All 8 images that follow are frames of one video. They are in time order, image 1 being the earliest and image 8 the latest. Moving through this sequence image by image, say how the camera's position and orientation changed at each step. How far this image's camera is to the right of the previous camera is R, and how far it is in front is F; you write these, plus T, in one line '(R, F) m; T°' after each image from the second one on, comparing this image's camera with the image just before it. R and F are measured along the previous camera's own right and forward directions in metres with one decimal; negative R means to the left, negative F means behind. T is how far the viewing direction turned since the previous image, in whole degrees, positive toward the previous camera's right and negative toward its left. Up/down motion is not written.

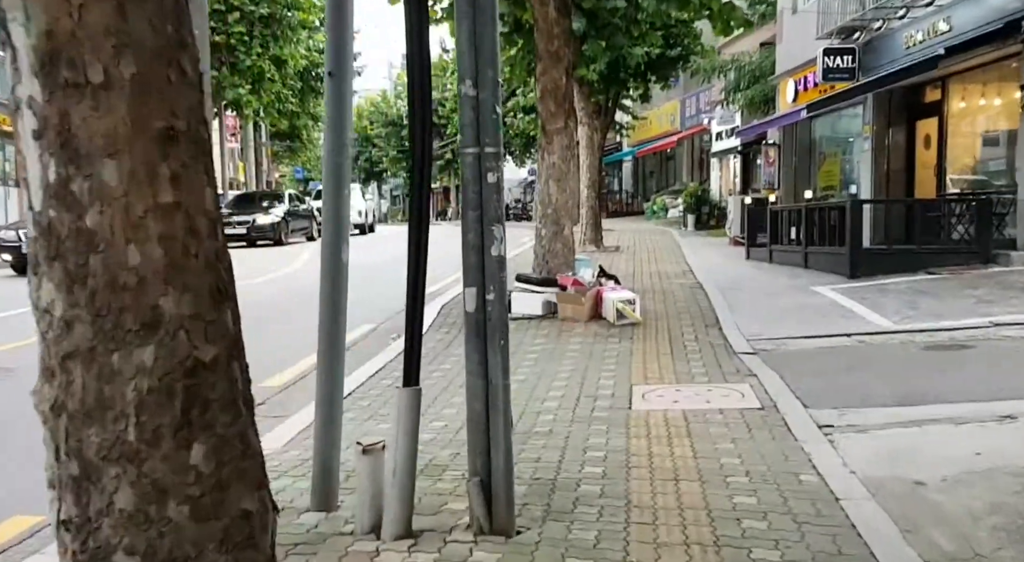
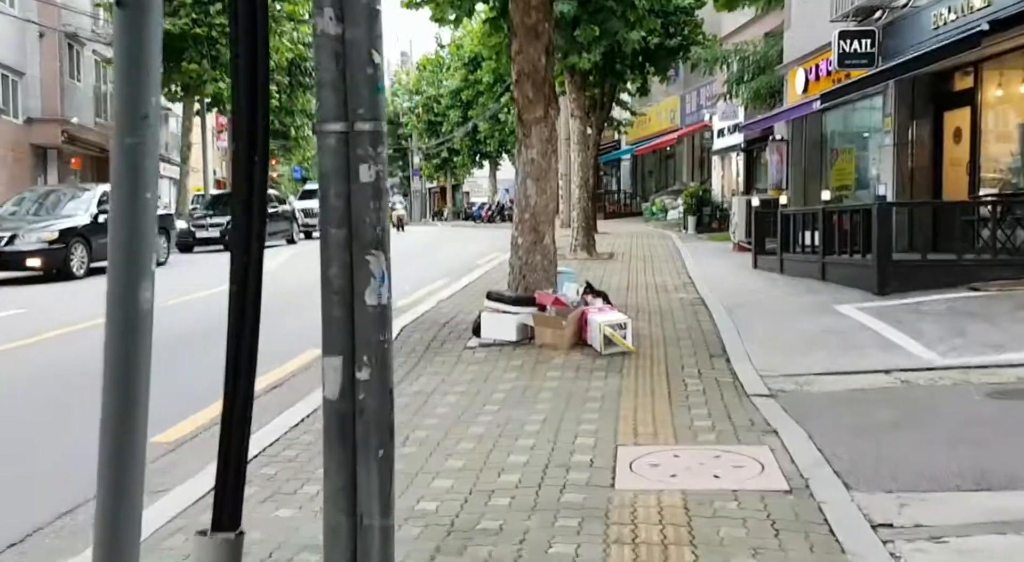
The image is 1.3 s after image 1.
(+0.3, +1.9) m; 0°
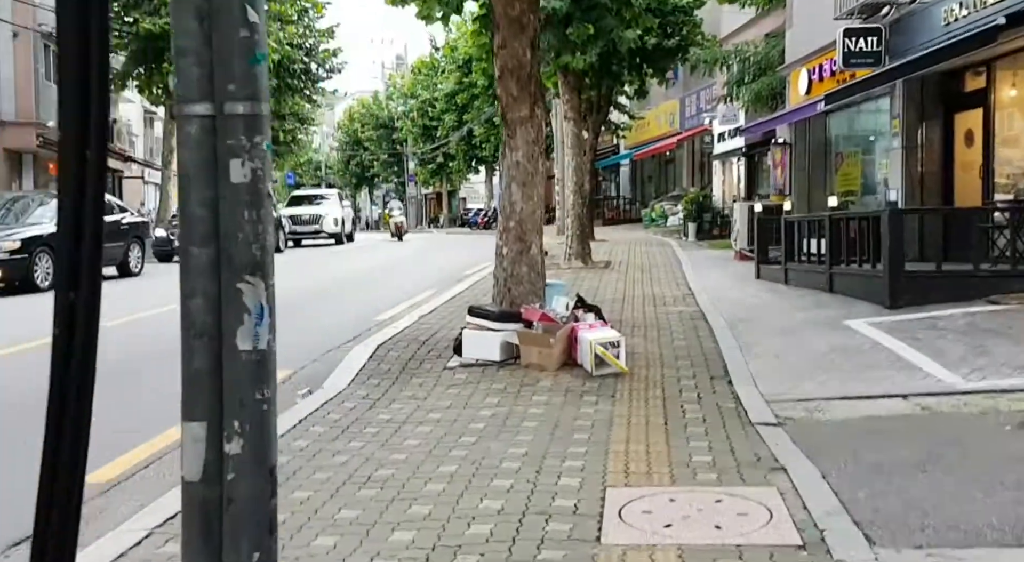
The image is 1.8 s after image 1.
(+0.1, +0.7) m; 0°
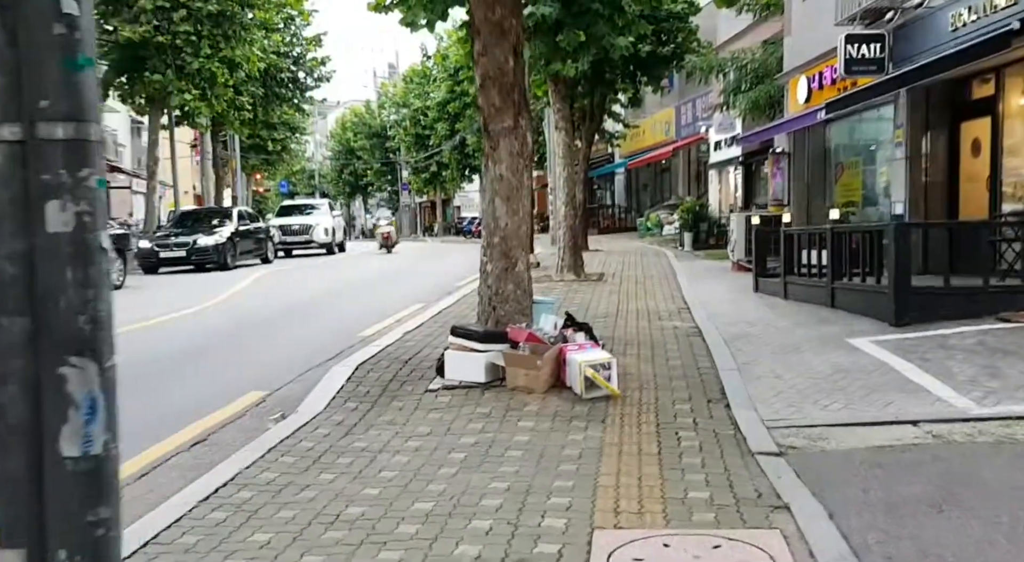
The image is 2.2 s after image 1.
(+0.1, +0.5) m; 0°
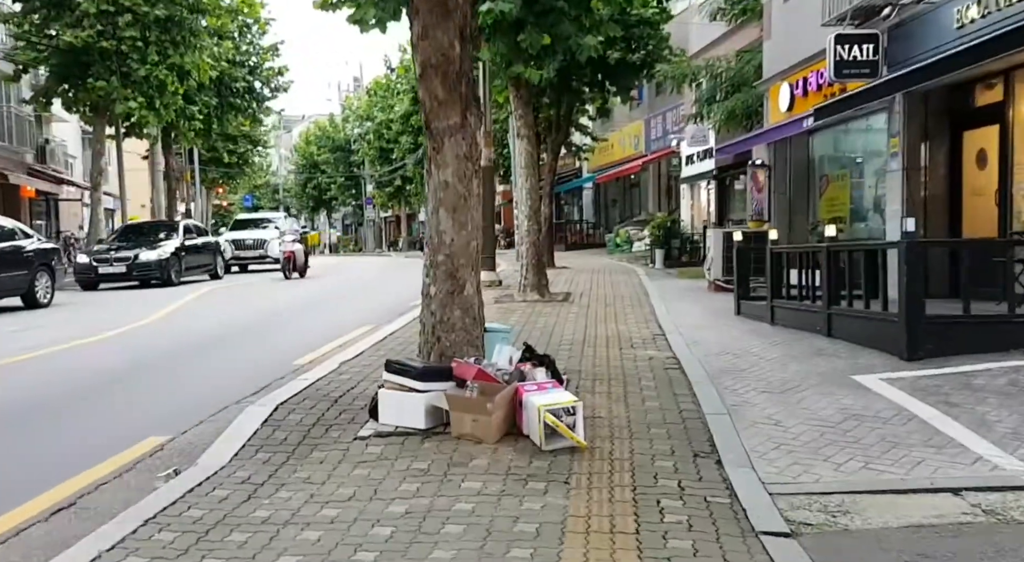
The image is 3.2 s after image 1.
(+0.1, +1.4) m; +2°
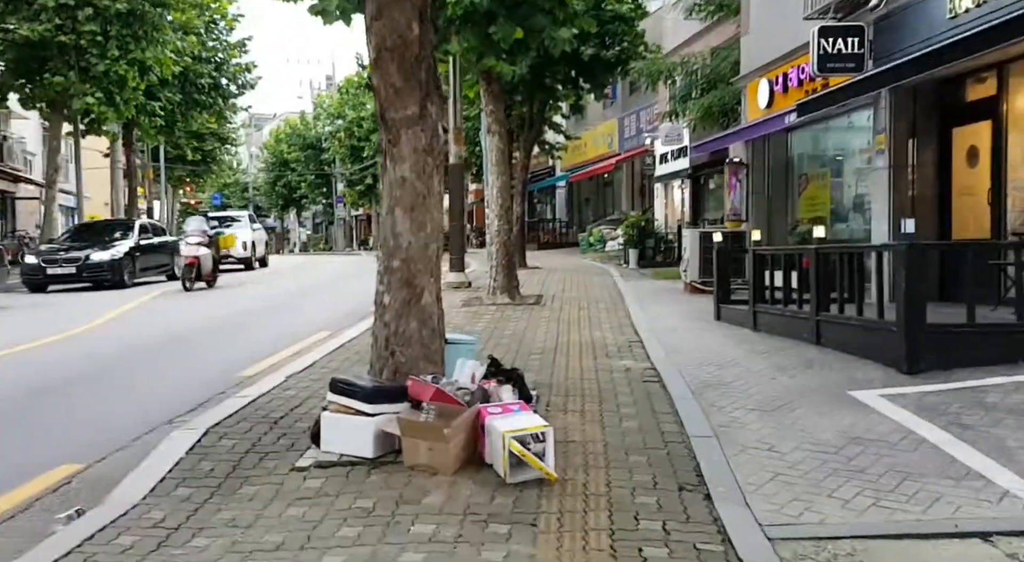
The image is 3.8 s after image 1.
(+0.1, +0.8) m; +1°
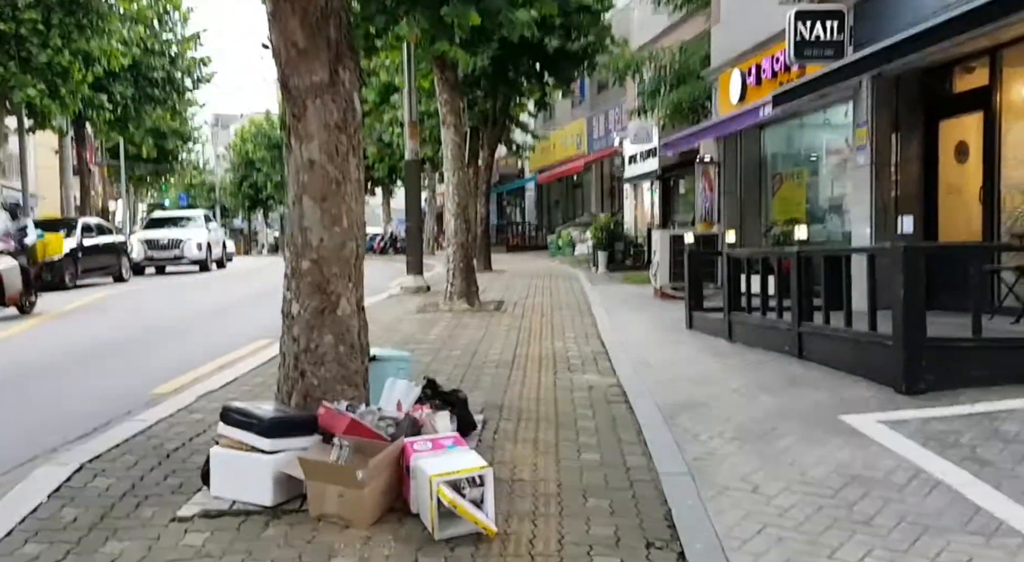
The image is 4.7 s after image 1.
(+0.2, +1.1) m; +2°
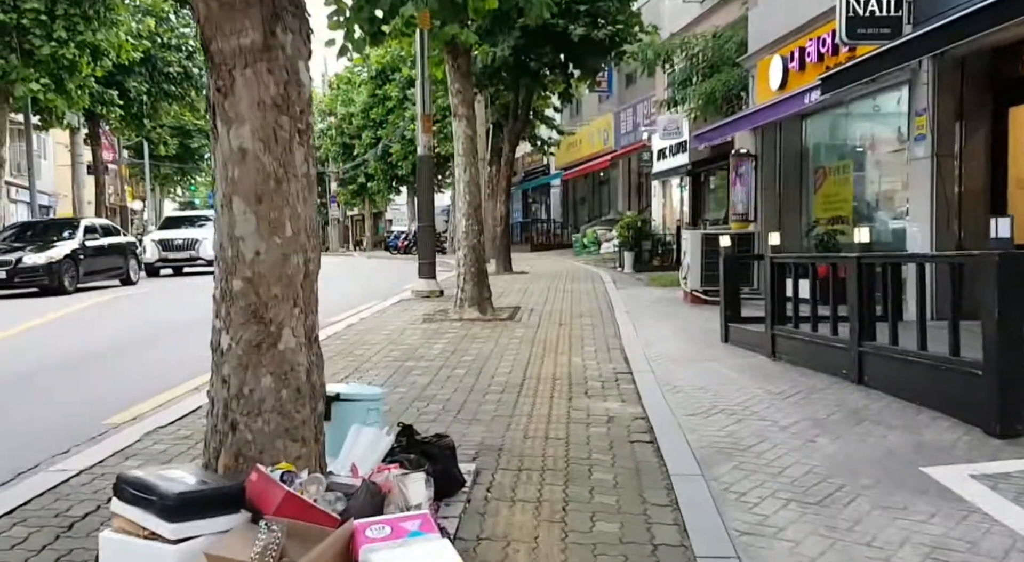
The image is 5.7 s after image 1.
(+0.2, +1.3) m; -2°
